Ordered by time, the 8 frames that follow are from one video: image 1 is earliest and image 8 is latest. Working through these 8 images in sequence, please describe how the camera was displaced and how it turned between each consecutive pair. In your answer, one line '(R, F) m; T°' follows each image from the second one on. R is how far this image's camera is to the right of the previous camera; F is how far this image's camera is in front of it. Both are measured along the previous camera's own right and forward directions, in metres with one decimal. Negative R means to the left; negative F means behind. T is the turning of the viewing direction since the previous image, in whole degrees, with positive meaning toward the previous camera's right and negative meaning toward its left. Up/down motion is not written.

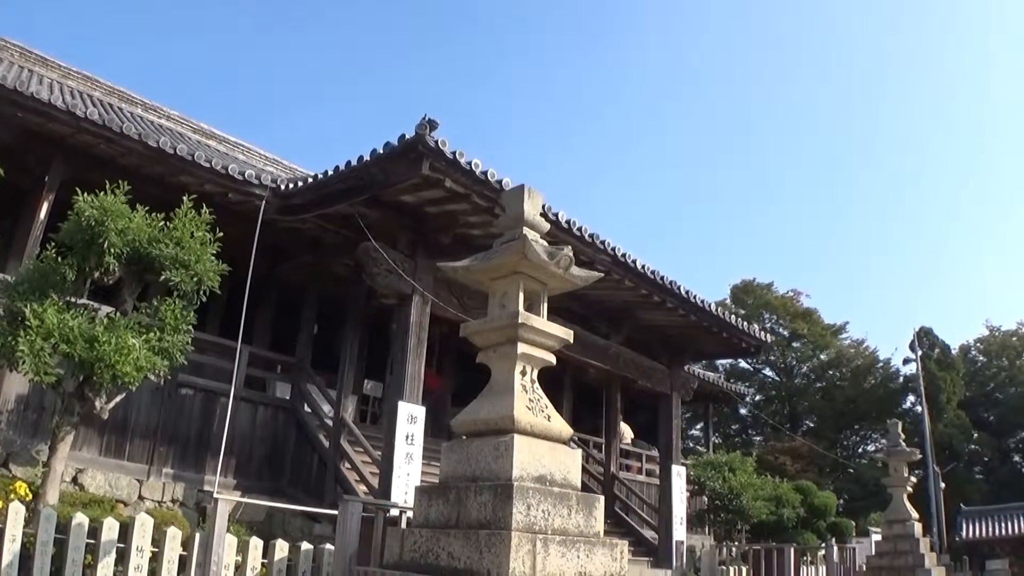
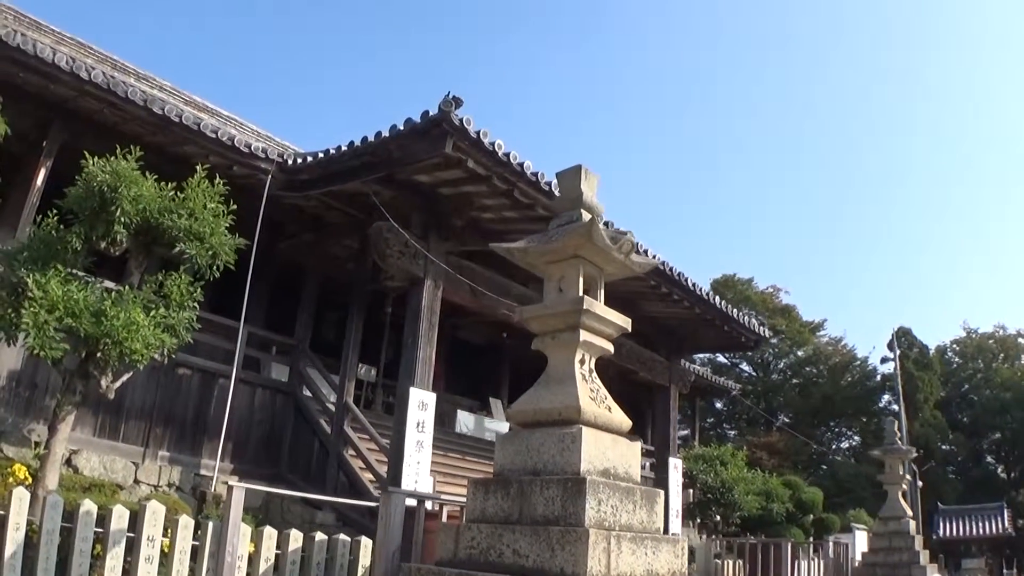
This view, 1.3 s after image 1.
(-0.6, +0.2) m; +3°
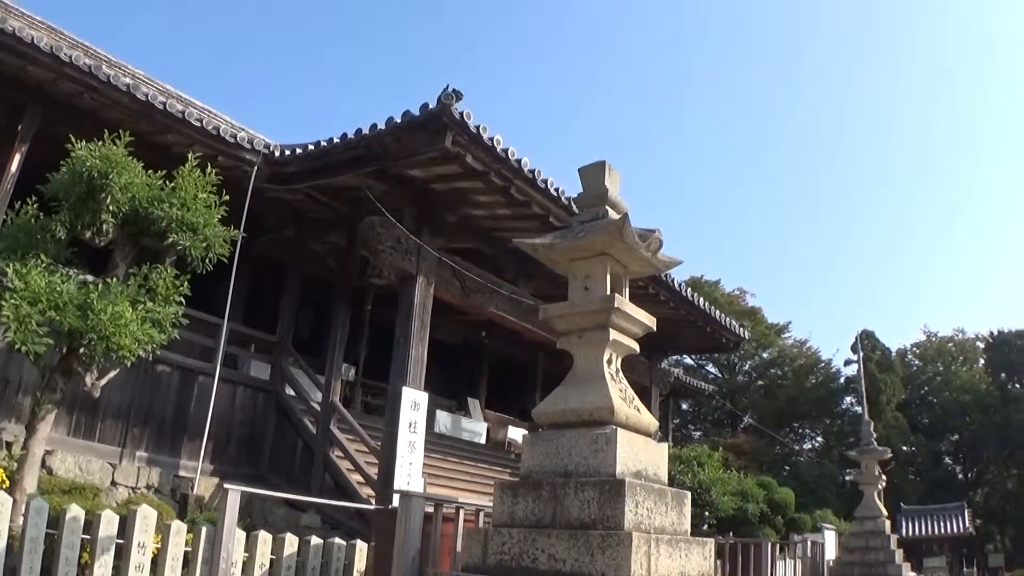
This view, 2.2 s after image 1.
(-0.4, +0.1) m; +4°
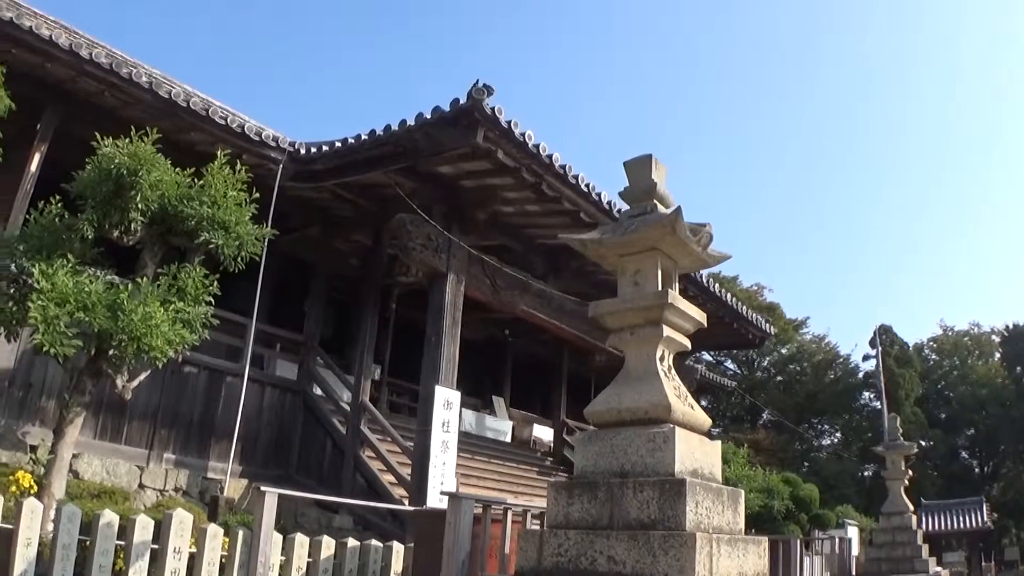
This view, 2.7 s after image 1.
(-0.2, +0.1) m; 0°
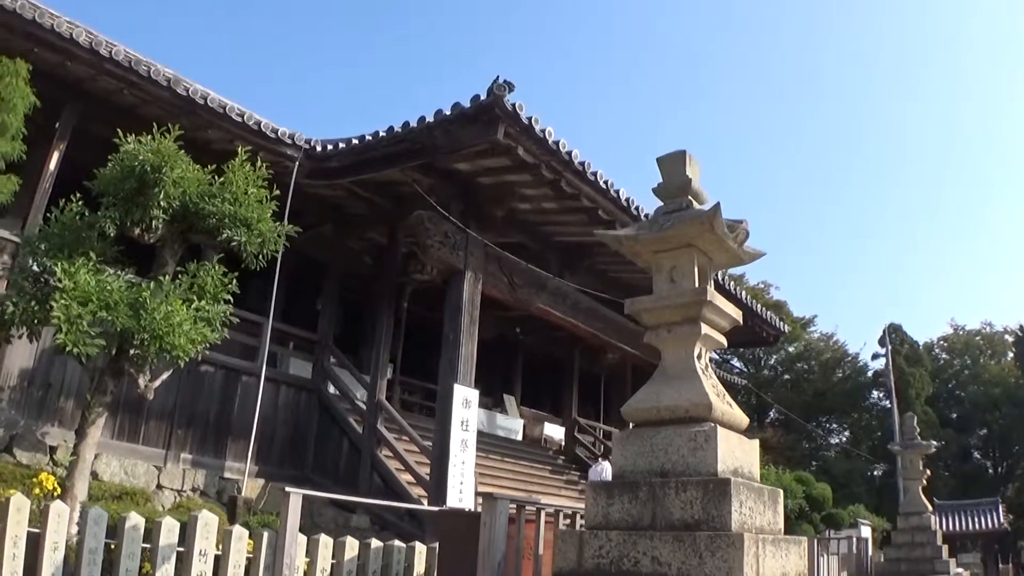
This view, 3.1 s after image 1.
(-0.2, +0.1) m; 0°
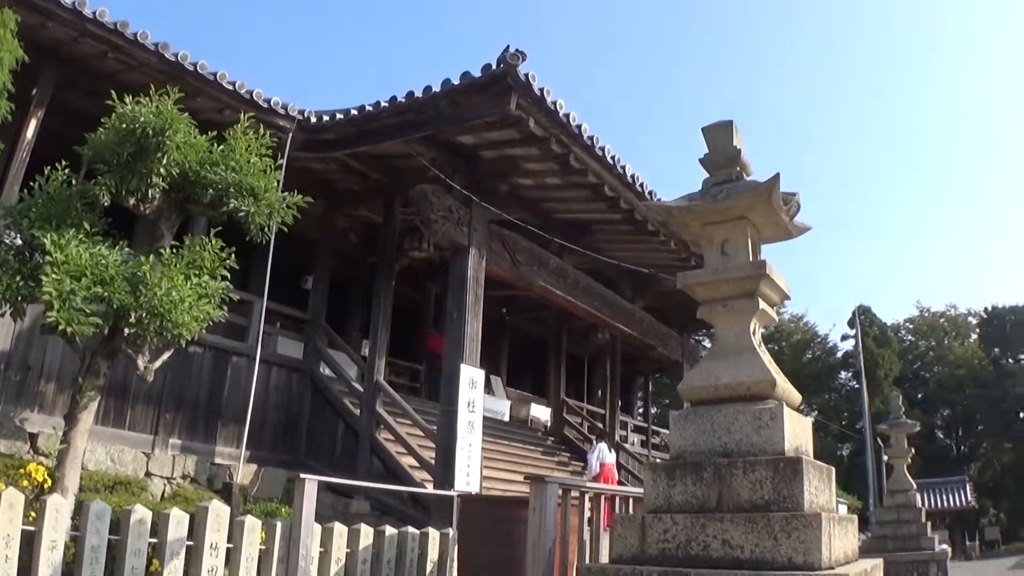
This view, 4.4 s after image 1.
(-0.5, +0.2) m; +4°
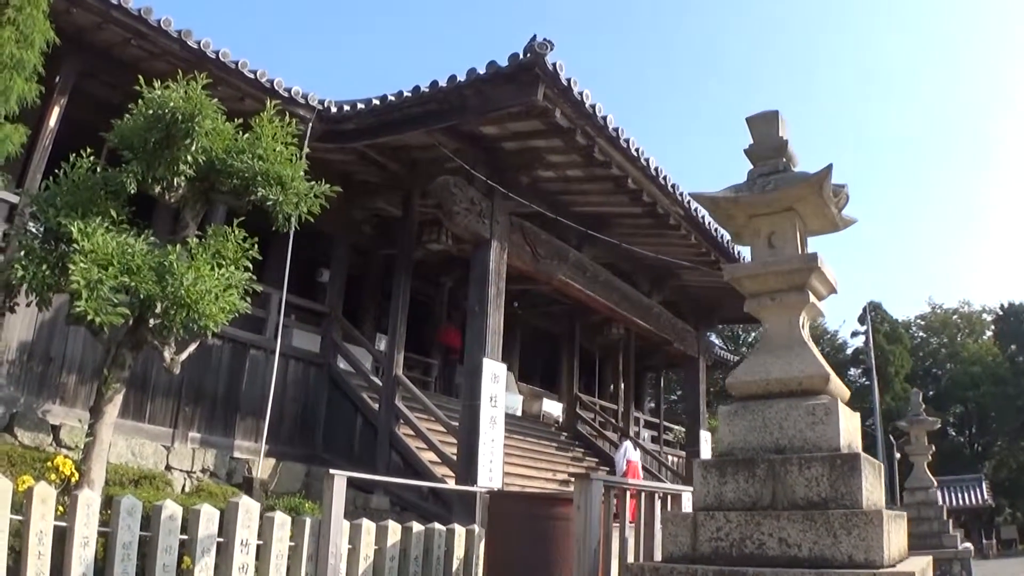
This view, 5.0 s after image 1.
(-0.2, +0.1) m; 0°
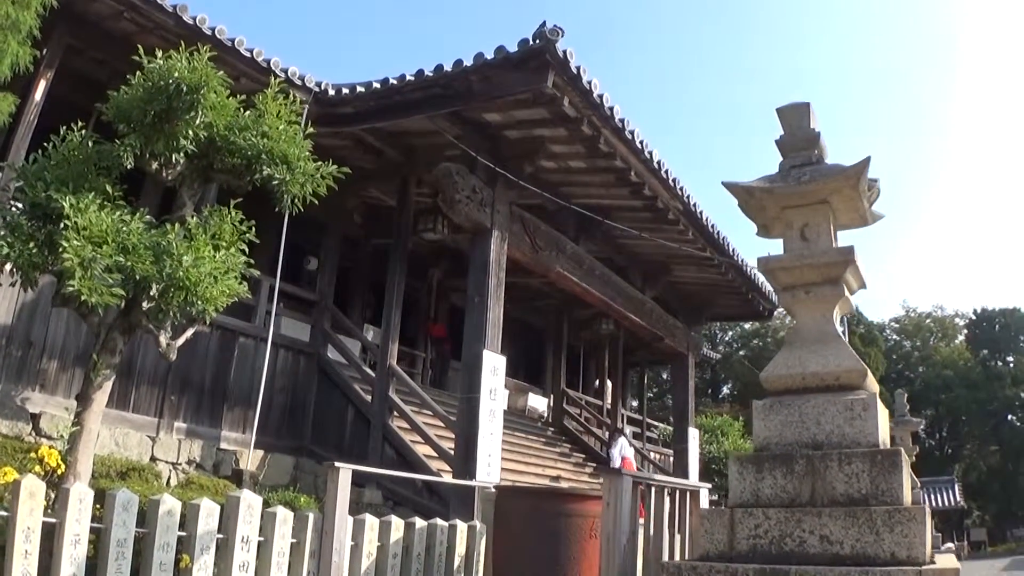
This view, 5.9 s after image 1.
(-0.3, +0.2) m; +3°
